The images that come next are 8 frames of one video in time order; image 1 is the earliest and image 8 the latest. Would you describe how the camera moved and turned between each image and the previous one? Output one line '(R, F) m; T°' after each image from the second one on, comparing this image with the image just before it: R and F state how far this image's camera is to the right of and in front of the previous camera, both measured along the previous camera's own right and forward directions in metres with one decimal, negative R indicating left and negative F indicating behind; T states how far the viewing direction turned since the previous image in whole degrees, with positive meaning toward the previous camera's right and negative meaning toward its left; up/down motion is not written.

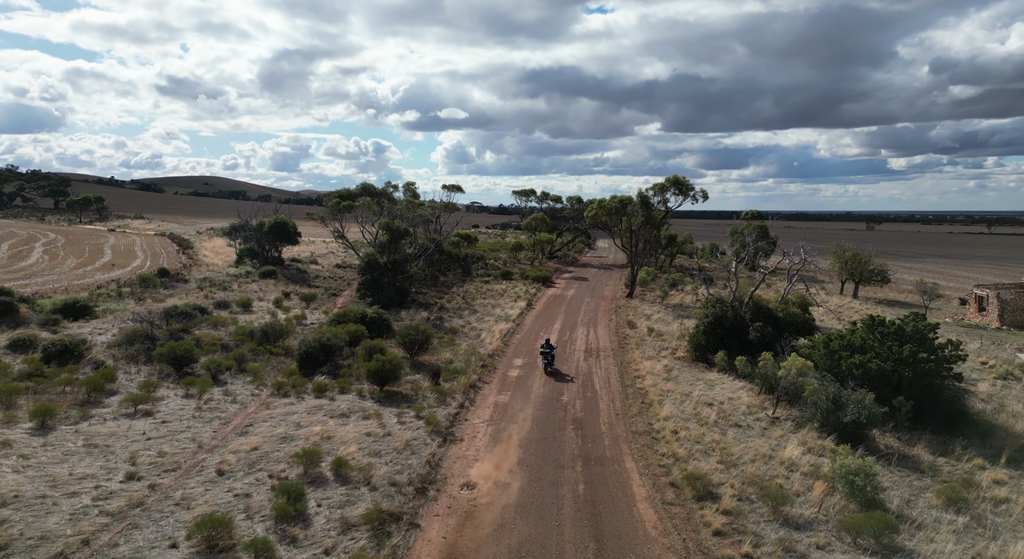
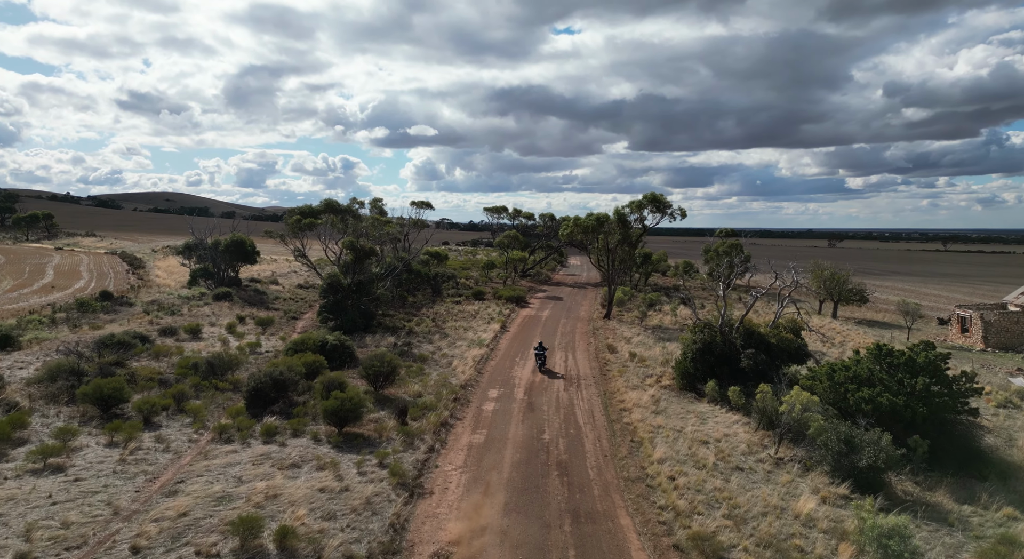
(-0.2, +2.0) m; +3°
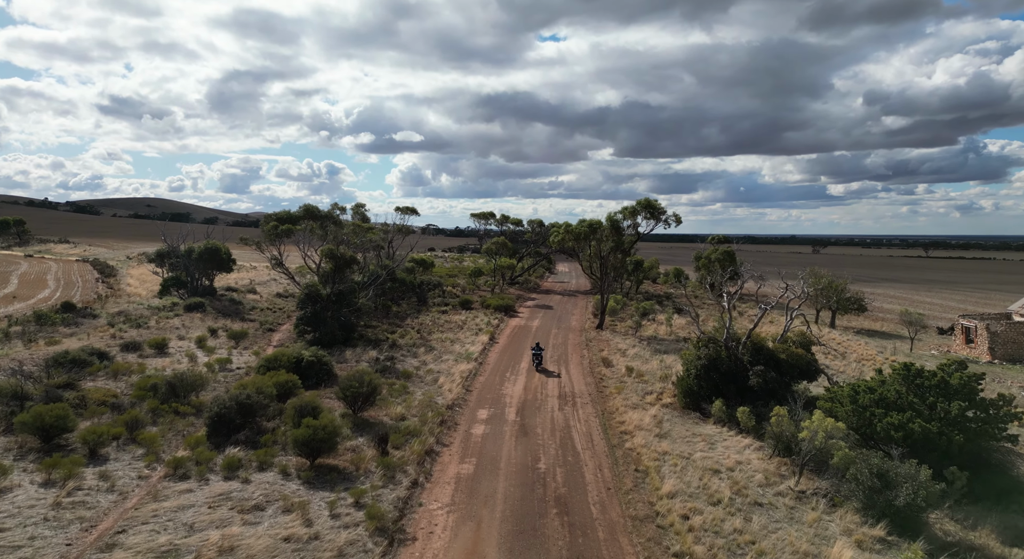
(-0.2, +1.8) m; +1°
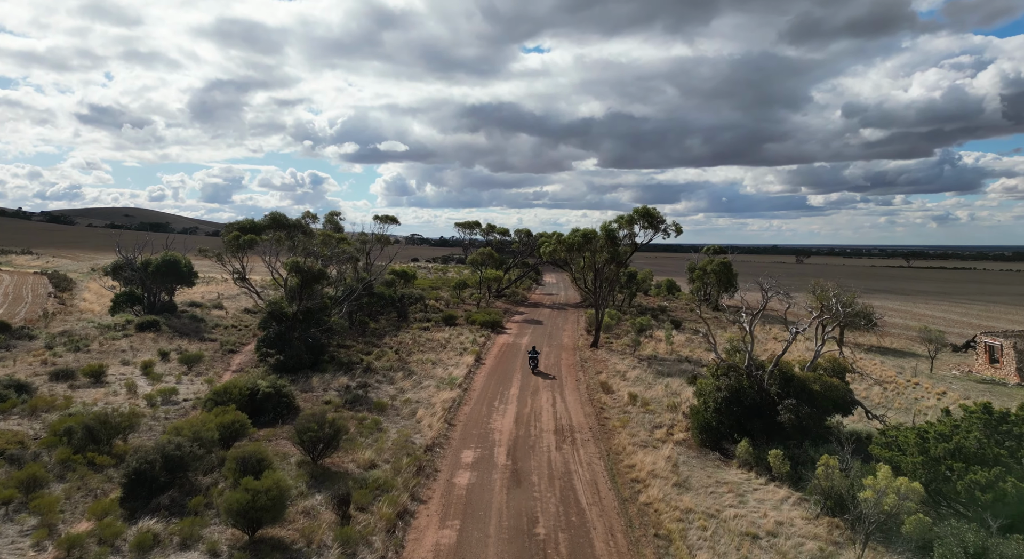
(-0.2, +3.2) m; +1°
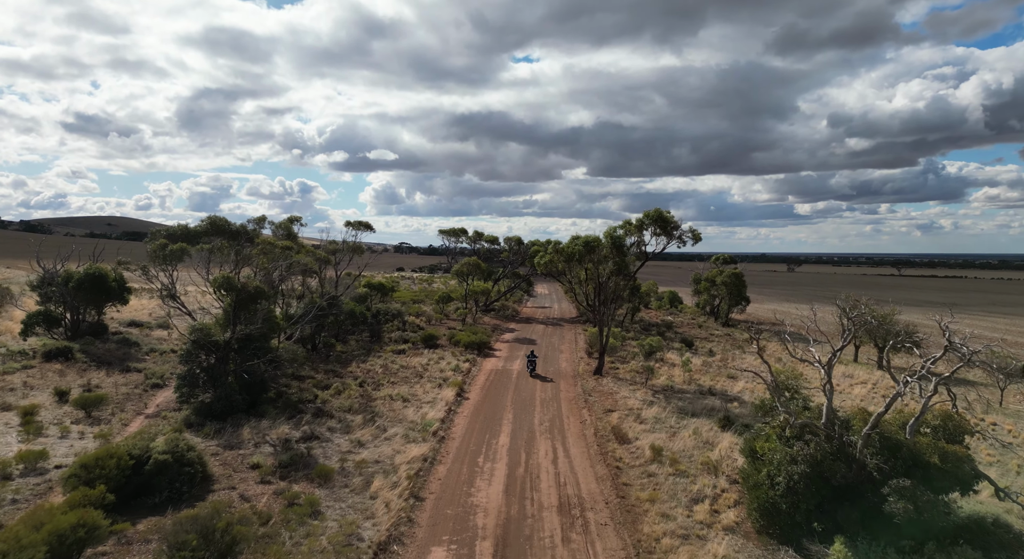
(0.0, +5.8) m; +1°
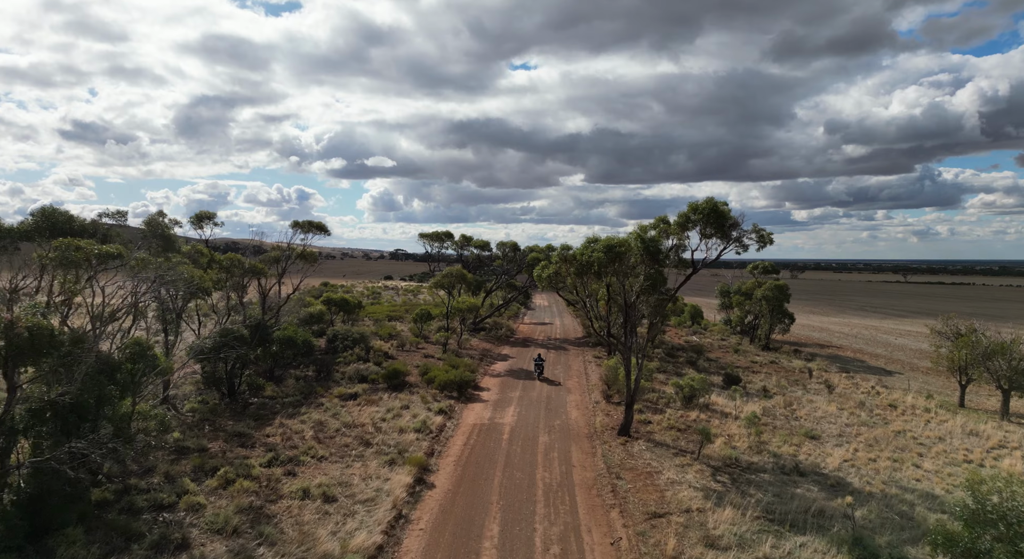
(+0.3, +9.8) m; 0°
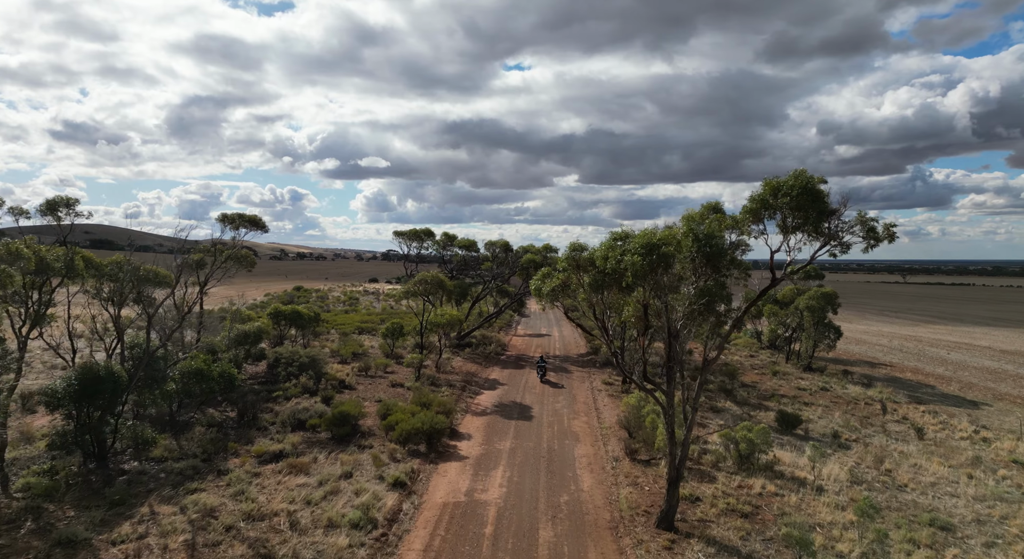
(+0.2, +7.8) m; +1°
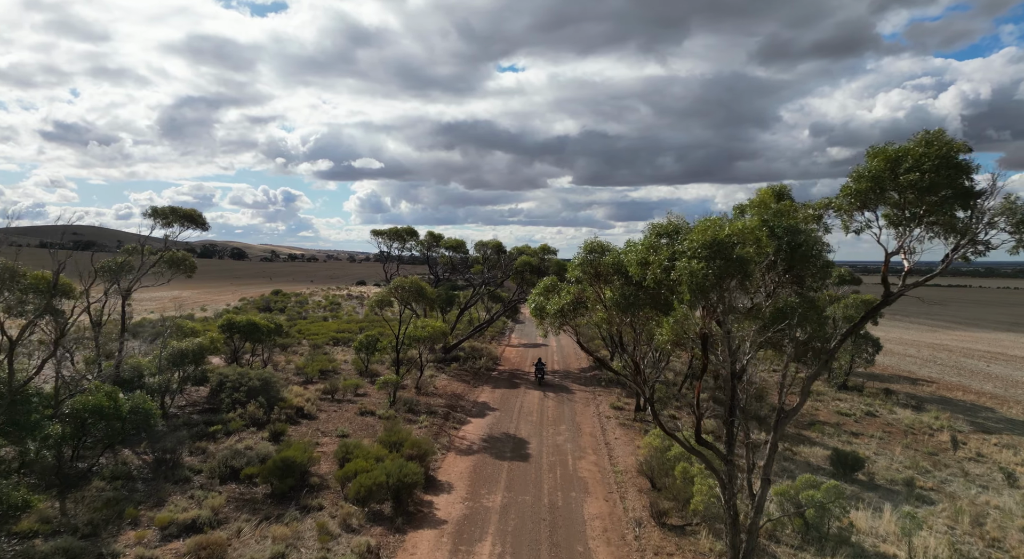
(+0.1, +4.8) m; +1°
